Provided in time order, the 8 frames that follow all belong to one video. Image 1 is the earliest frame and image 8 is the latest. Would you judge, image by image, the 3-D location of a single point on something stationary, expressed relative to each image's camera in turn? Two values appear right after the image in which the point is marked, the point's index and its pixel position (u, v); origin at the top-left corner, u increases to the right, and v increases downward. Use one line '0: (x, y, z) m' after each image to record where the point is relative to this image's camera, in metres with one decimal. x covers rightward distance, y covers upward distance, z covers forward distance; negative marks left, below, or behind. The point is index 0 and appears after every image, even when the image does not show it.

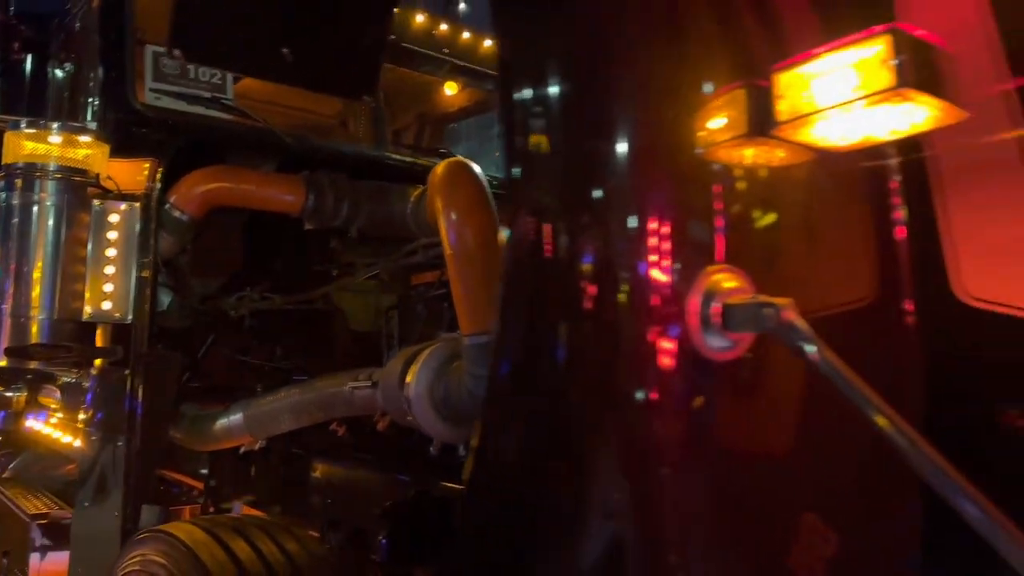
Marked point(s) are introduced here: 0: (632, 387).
0: (+0.1, -0.1, +0.9) m
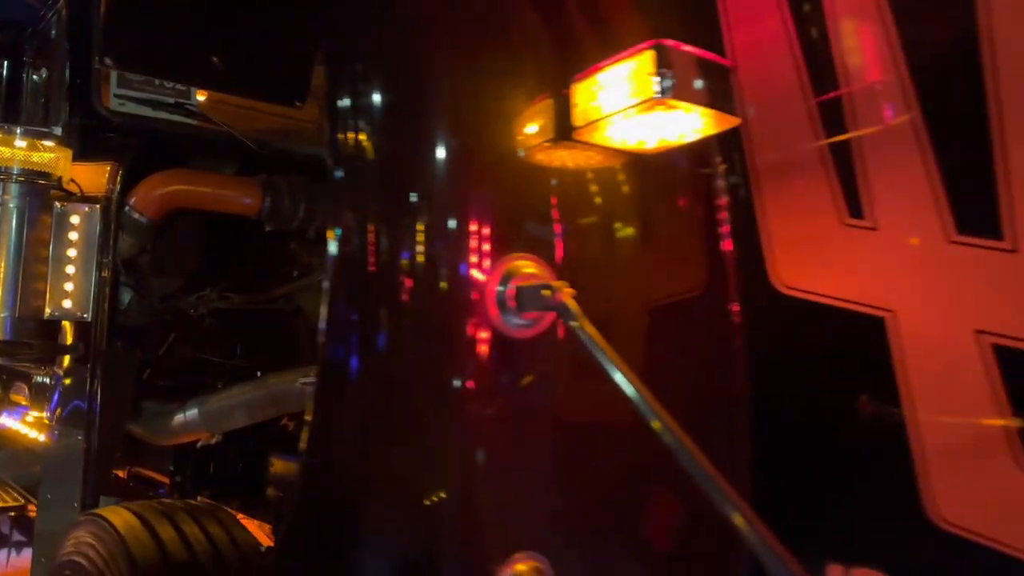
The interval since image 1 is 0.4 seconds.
0: (-0.1, -0.1, +1.0) m
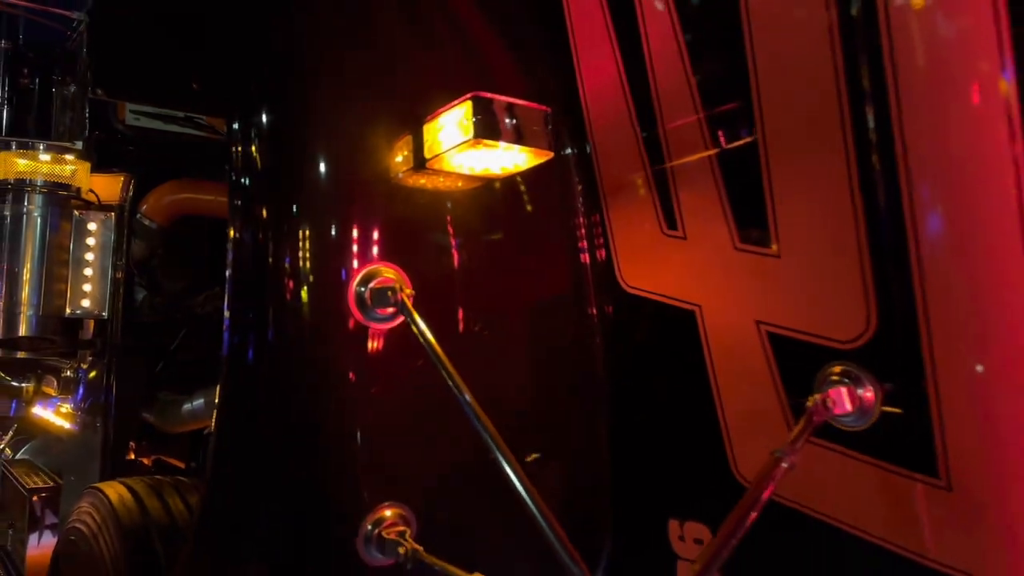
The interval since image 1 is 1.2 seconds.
0: (-0.2, -0.1, +1.2) m
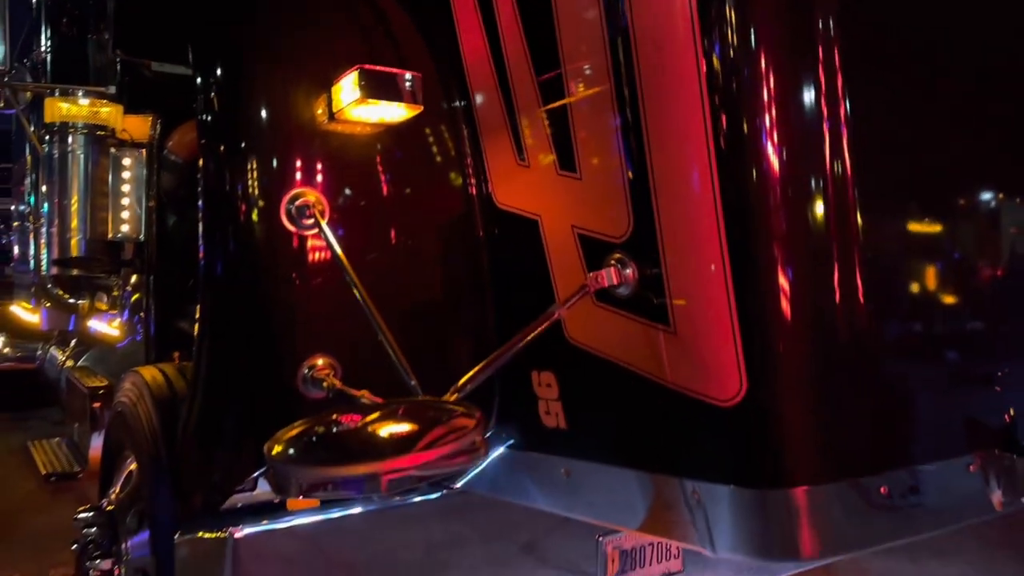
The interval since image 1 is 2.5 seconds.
0: (-0.4, +0.1, +1.7) m
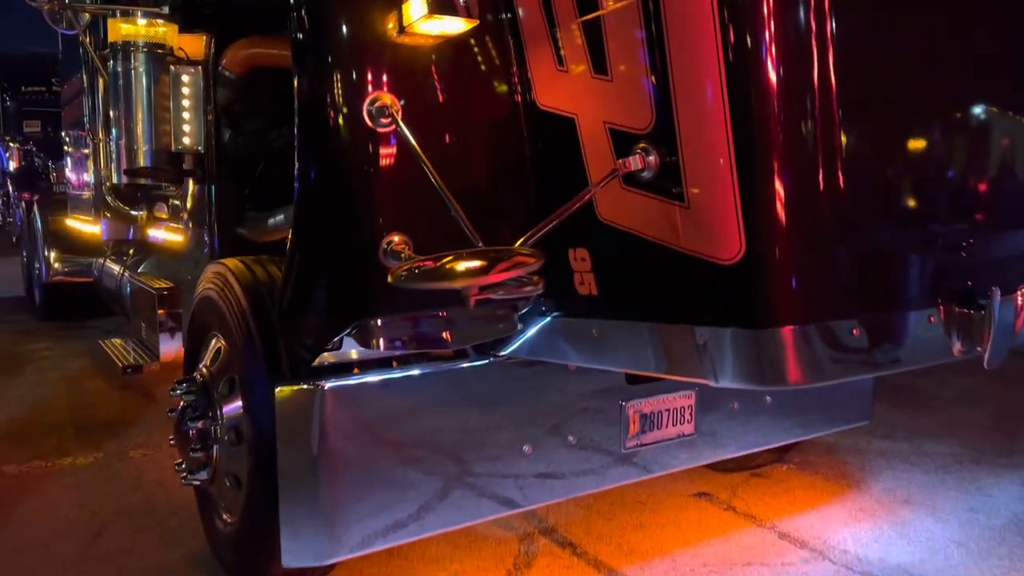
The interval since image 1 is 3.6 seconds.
0: (-0.3, +0.3, +2.0) m
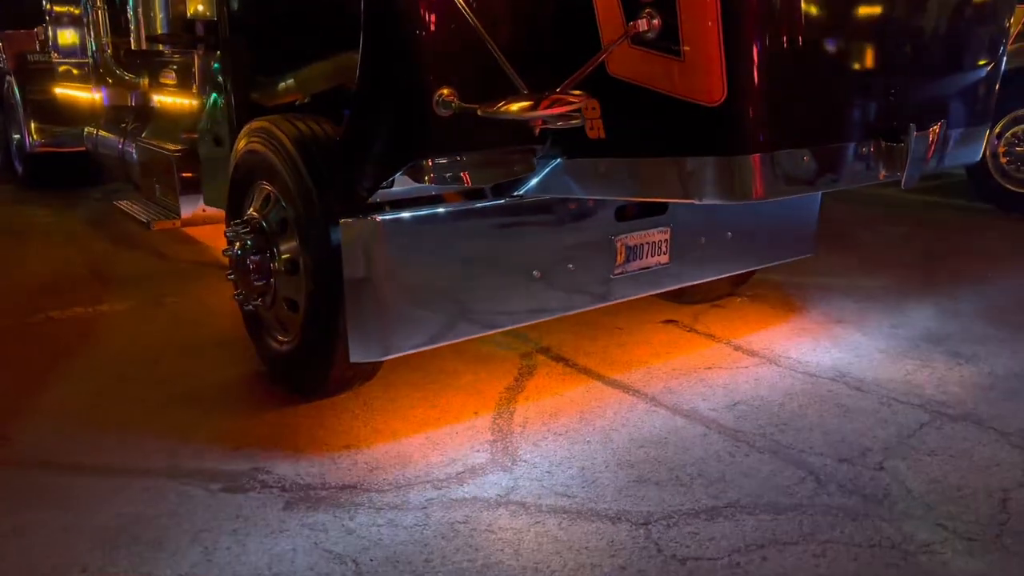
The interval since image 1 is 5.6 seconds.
0: (-0.3, +0.8, +2.4) m
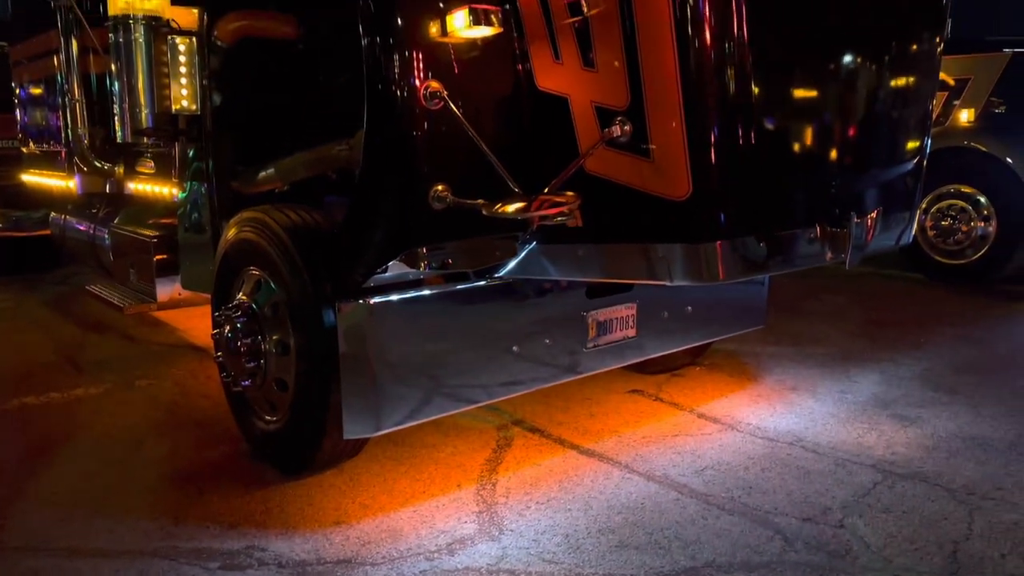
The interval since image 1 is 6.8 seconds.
0: (-0.3, +0.5, +2.7) m
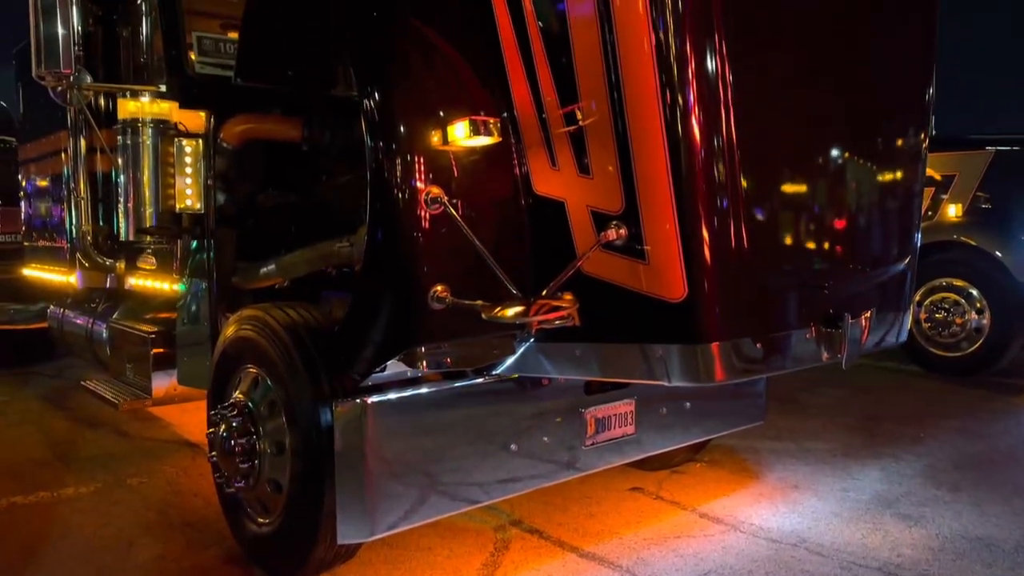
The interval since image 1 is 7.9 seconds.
0: (-0.3, +0.2, +2.7) m
